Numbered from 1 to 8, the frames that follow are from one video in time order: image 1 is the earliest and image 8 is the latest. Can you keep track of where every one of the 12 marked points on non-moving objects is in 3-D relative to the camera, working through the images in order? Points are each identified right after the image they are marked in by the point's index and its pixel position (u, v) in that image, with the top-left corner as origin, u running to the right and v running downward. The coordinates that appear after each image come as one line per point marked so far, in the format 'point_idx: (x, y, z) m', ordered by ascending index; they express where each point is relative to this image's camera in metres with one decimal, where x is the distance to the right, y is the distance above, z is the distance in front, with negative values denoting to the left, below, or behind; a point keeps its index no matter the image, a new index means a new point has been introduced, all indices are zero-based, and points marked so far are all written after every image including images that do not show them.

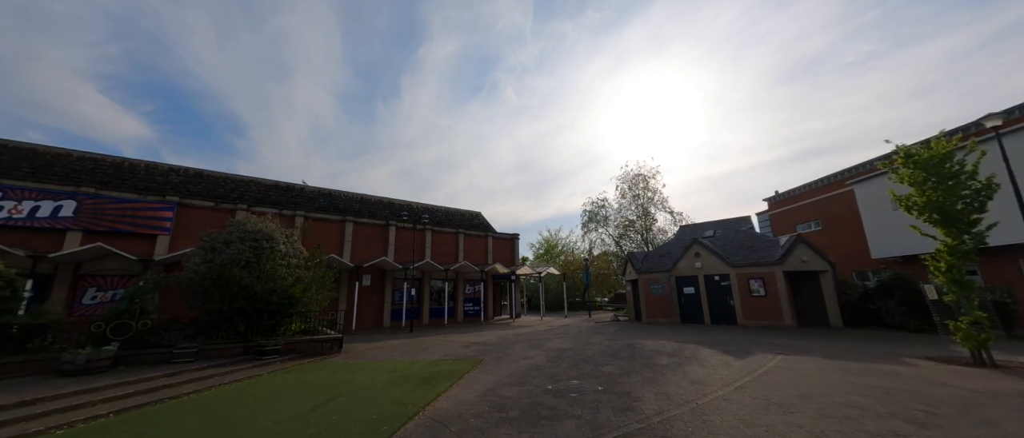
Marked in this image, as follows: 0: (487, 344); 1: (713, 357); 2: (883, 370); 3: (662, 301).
0: (-0.9, -4.4, +12.2) m
1: (+5.0, -3.5, +8.6) m
2: (+7.8, -3.2, +7.2) m
3: (+8.3, -4.5, +19.2) m
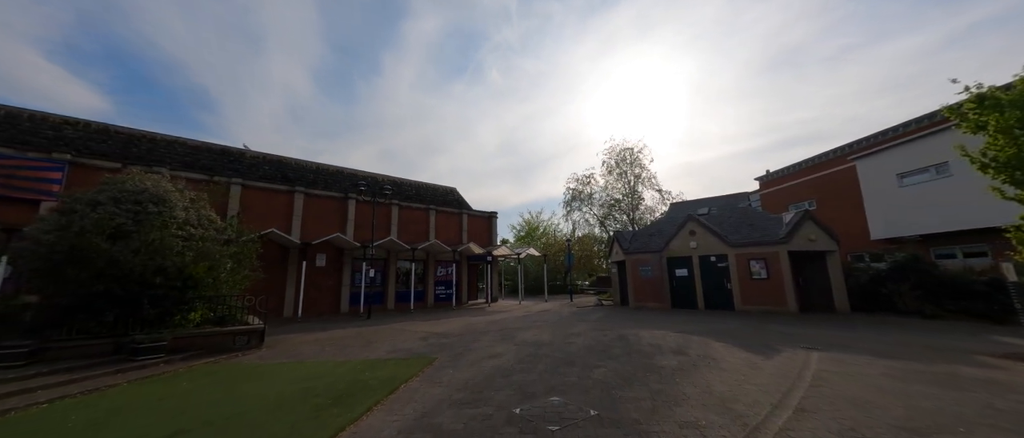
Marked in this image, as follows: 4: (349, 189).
0: (-1.8, -3.4, +10.0) m
1: (+4.3, -2.7, +6.7) m
2: (+7.1, -2.4, +5.4) m
3: (+7.0, -3.3, +17.4) m
4: (-9.4, +1.7, +19.9) m
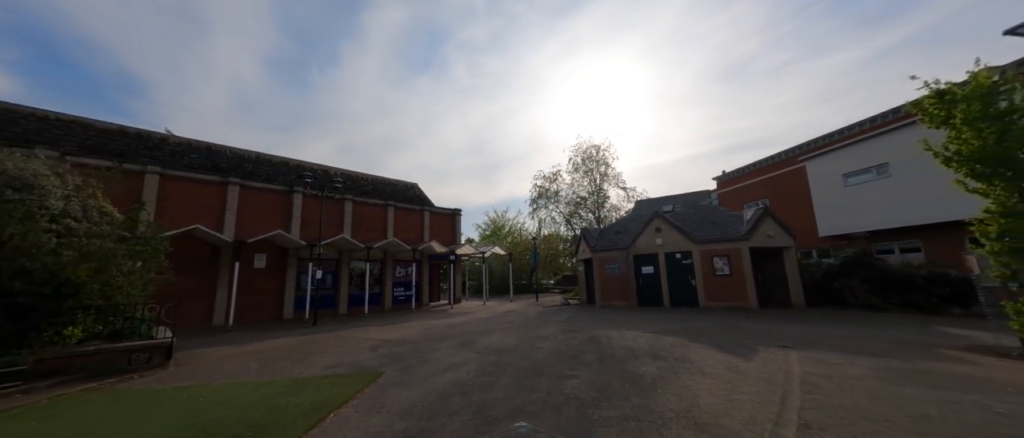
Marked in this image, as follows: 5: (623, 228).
0: (-2.8, -3.2, +8.9) m
1: (+3.6, -2.5, +6.2) m
2: (+6.5, -2.3, +5.2) m
3: (+5.2, -3.1, +17.2) m
4: (-11.3, +1.9, +18.0) m
5: (+6.0, -0.5, +18.7) m
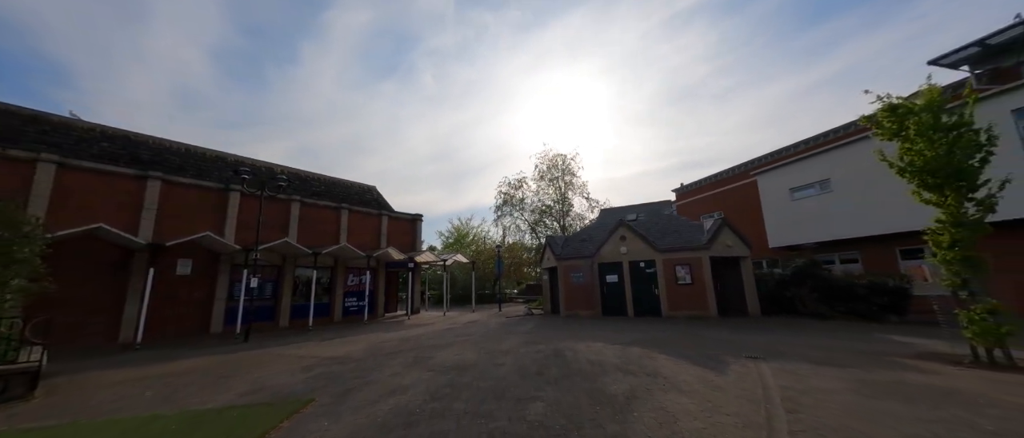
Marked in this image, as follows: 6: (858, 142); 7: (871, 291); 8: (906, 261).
0: (-3.8, -3.2, +7.8) m
1: (+2.9, -2.6, +5.8) m
2: (+5.9, -2.4, +5.1) m
3: (+3.4, -3.5, +16.8) m
4: (-13.1, +1.8, +16.1) m
5: (+4.1, -0.9, +18.5) m
6: (+17.0, +3.8, +17.1) m
7: (+13.5, -2.7, +13.1) m
8: (+17.7, -1.9, +15.6) m
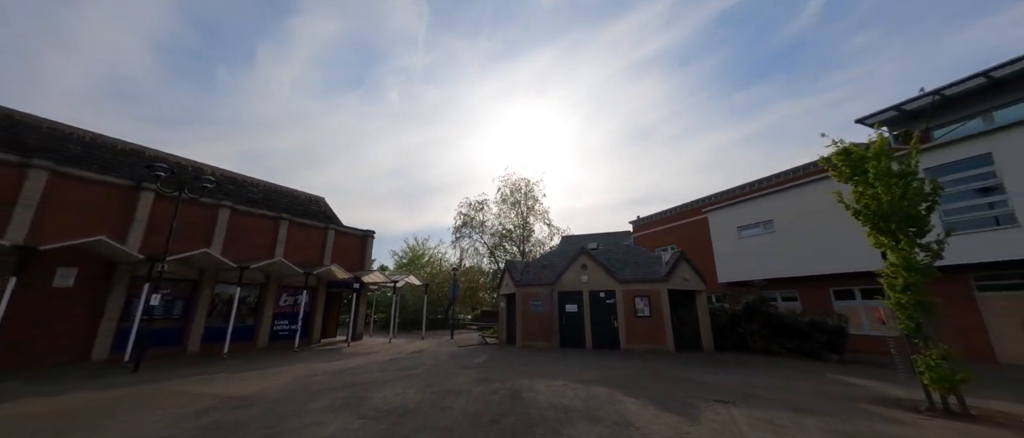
0: (-4.7, -3.4, +6.4) m
1: (+2.1, -3.0, +5.1) m
2: (+5.2, -3.0, +4.8) m
3: (+1.3, -4.7, +16.1) m
4: (-14.6, +1.7, +13.9) m
5: (+1.9, -2.3, +18.0) m
6: (+15.2, +1.7, +18.4) m
7: (+11.8, -4.3, +13.6) m
8: (+15.7, -4.0, +16.7) m
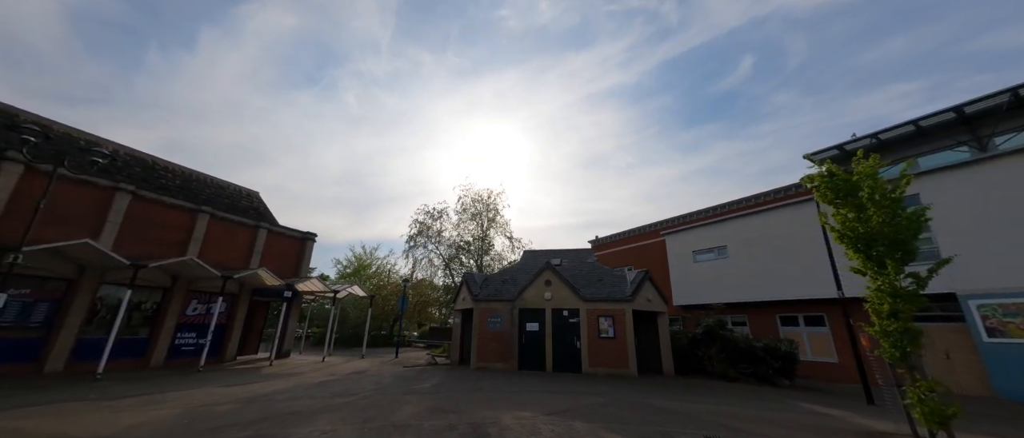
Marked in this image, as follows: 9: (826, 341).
0: (-5.2, -3.0, +4.5) m
1: (+1.8, -3.1, +4.2) m
2: (+4.9, -3.2, +4.3) m
3: (-0.6, -5.2, +14.8) m
4: (-15.7, +2.4, +10.9) m
5: (-0.1, -2.9, +17.0) m
6: (+13.2, +0.2, +19.3) m
7: (+10.1, -5.3, +13.7) m
8: (+13.7, -5.4, +17.3) m
9: (+14.3, -5.5, +15.9) m
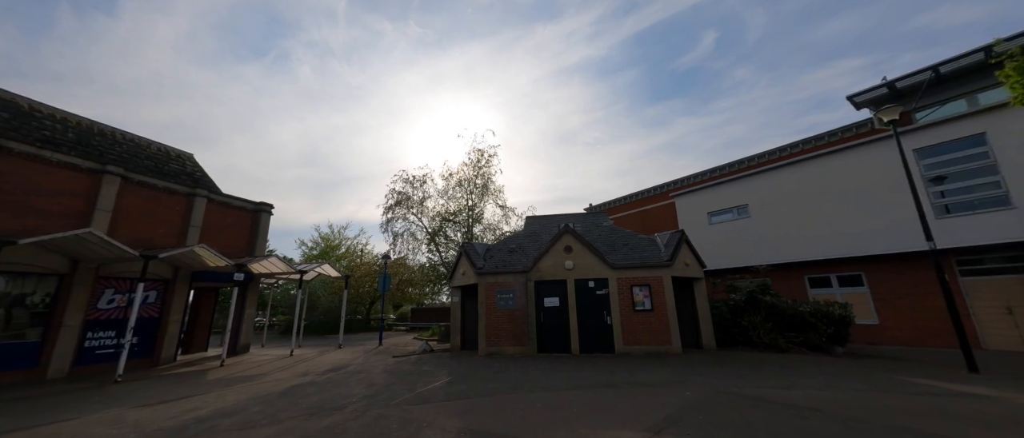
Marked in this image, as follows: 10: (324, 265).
0: (-3.8, -2.2, +1.5) m
1: (+3.2, -2.0, +1.8) m
2: (+6.3, -2.1, +2.1) m
3: (-0.1, -3.5, +12.3) m
4: (-14.9, +3.3, +6.7) m
5: (+0.2, -1.1, +14.3) m
6: (+13.2, +2.5, +17.5) m
7: (+10.7, -3.5, +12.1) m
8: (+13.9, -3.2, +16.0) m
9: (+14.7, -3.4, +14.6) m
10: (-10.0, -2.5, +18.5) m
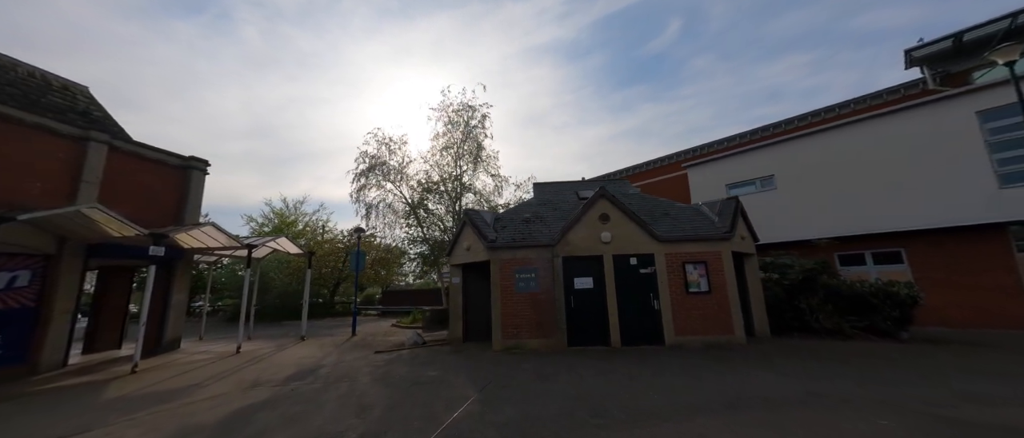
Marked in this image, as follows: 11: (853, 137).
0: (-2.0, -1.6, -1.5) m
1: (+4.9, -1.5, -0.5) m
2: (+7.9, -1.6, +0.1) m
3: (+0.6, -2.4, +9.7) m
4: (-13.5, +4.3, +2.3) m
5: (+0.7, +0.1, +11.6) m
6: (+13.4, +3.7, +15.9) m
7: (+11.4, -2.5, +10.6) m
8: (+14.2, -2.0, +14.7) m
9: (+15.1, -2.3, +13.4) m
10: (-9.9, -0.8, +14.9) m
11: (+14.5, +3.5, +14.7) m
